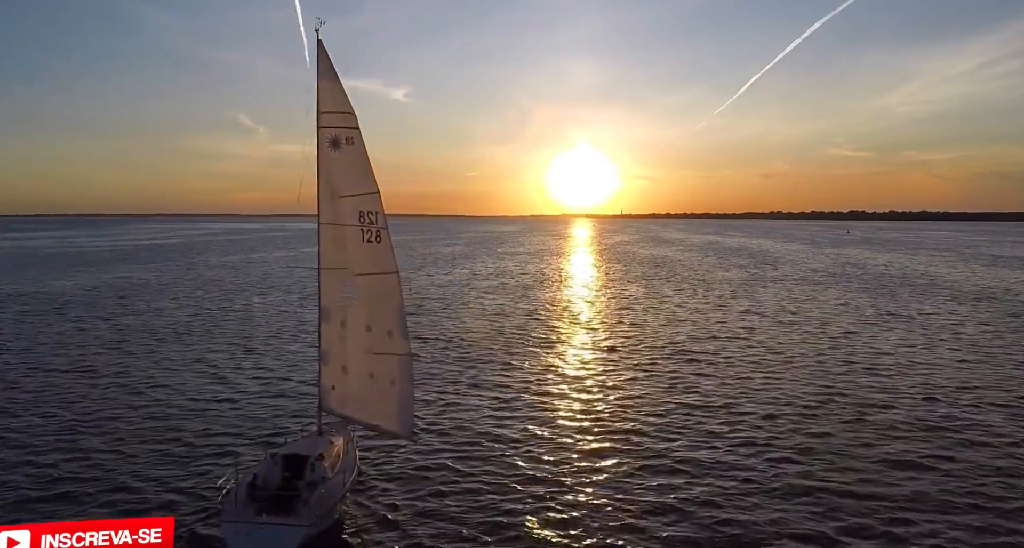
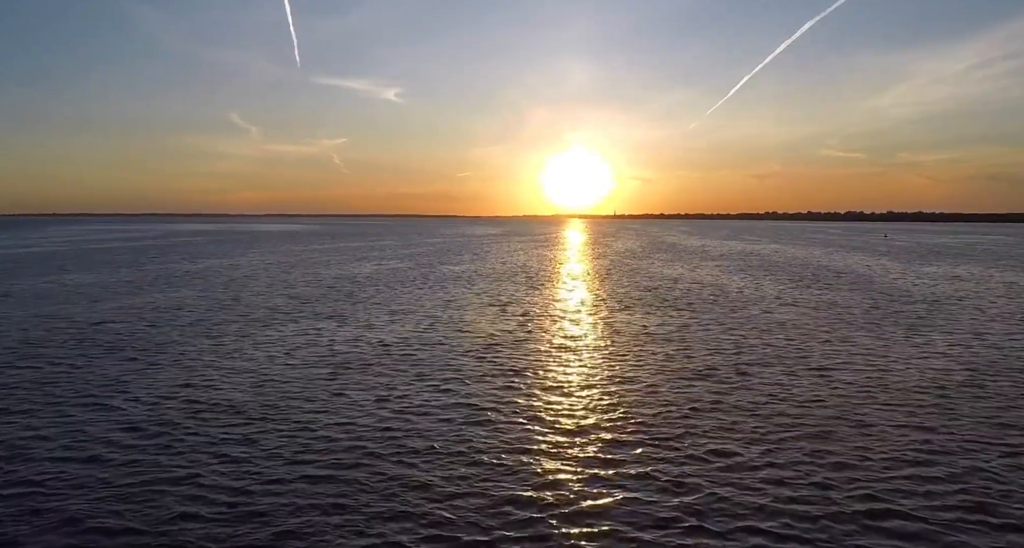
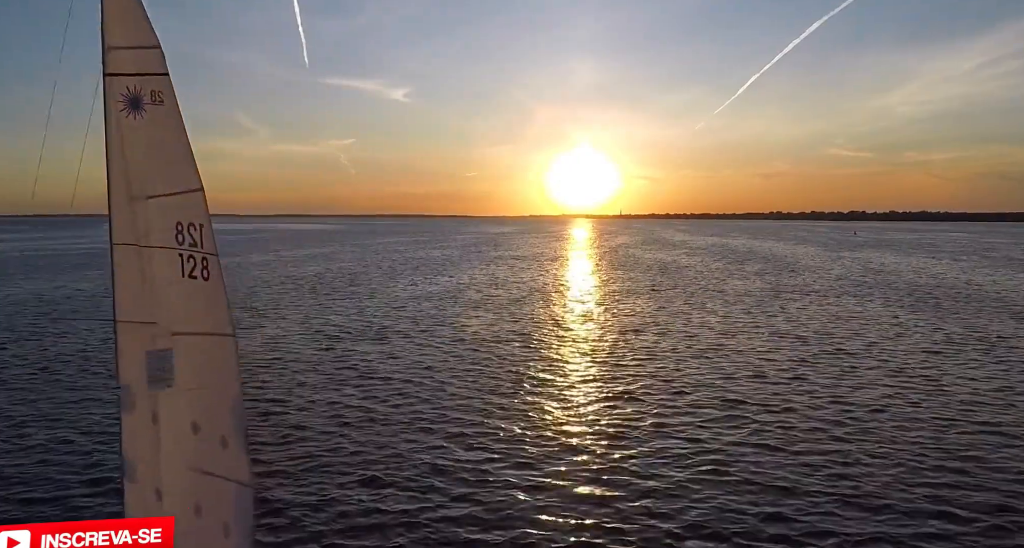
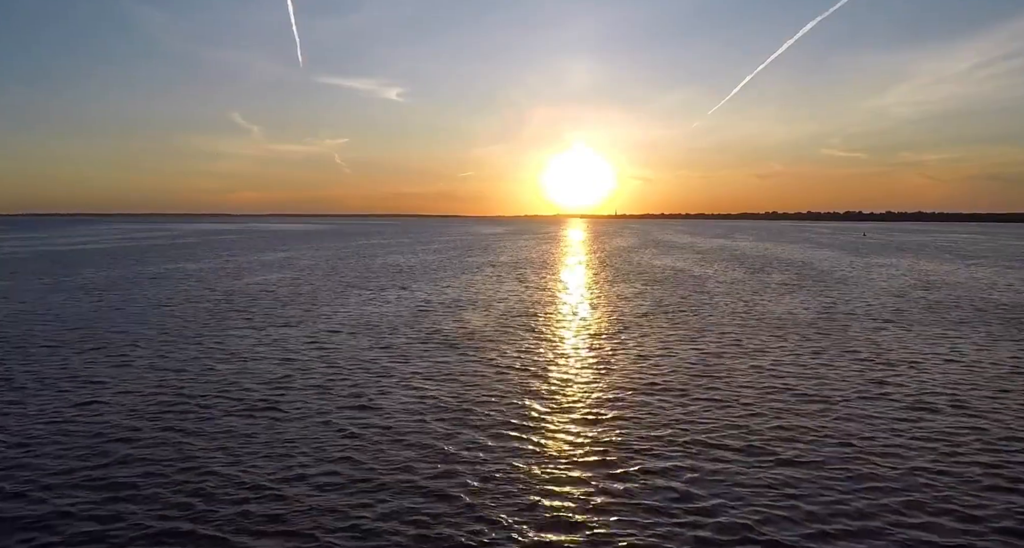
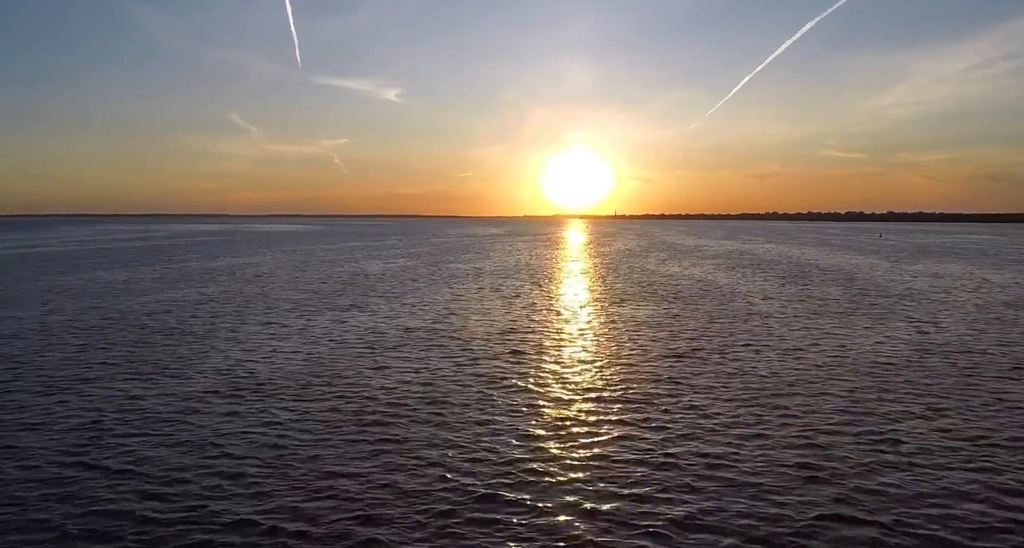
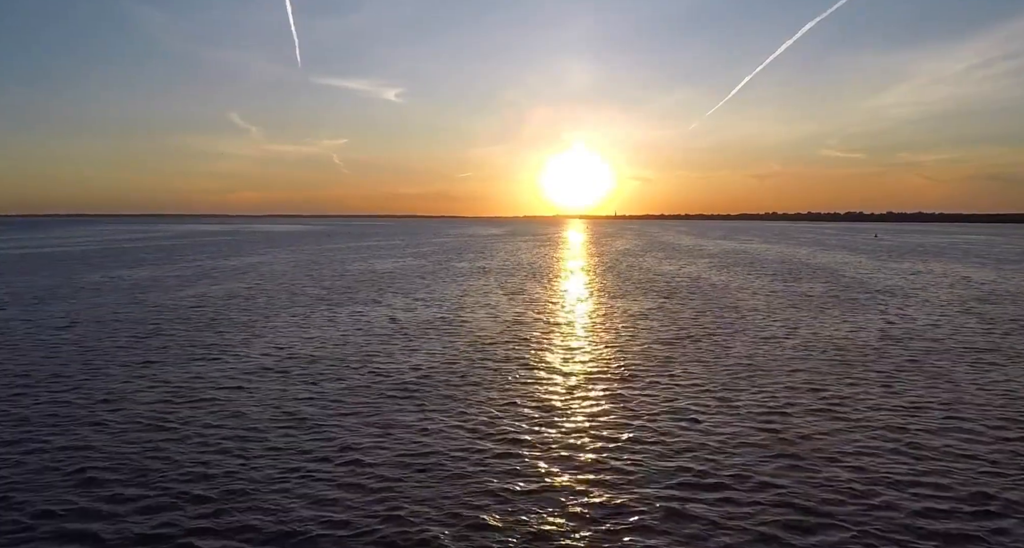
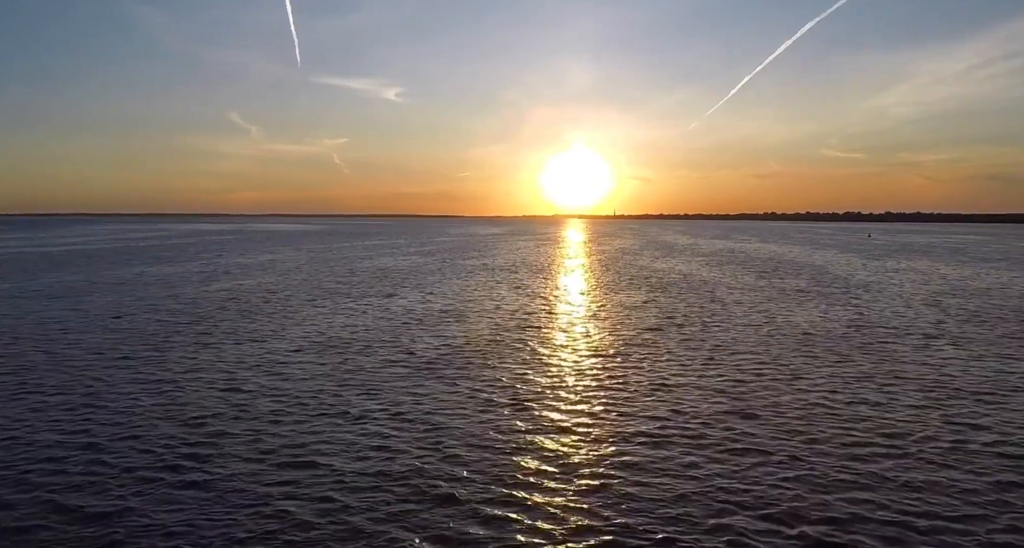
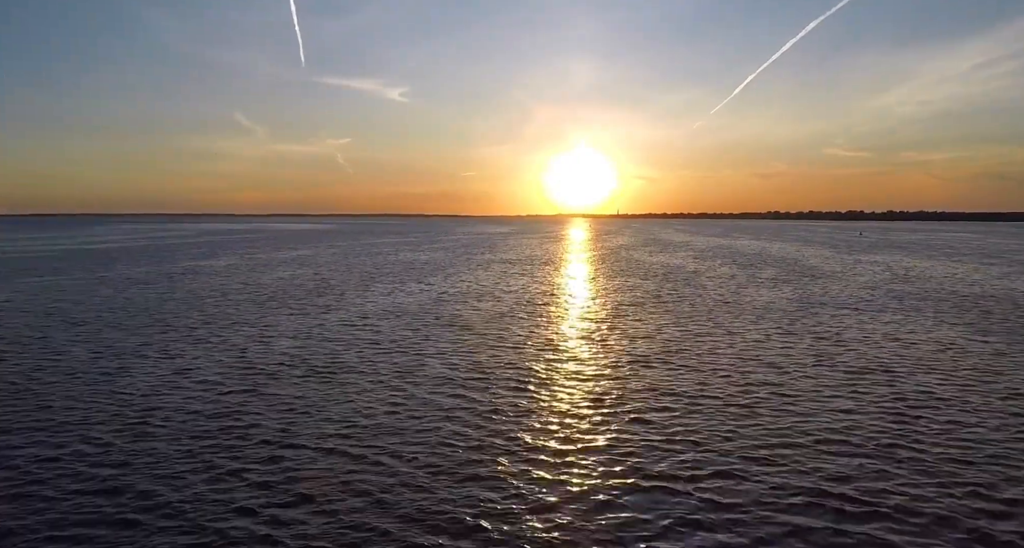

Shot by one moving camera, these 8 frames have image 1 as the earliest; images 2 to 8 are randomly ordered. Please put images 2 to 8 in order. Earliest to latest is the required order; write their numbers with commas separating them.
3, 8, 4, 7, 6, 5, 2
